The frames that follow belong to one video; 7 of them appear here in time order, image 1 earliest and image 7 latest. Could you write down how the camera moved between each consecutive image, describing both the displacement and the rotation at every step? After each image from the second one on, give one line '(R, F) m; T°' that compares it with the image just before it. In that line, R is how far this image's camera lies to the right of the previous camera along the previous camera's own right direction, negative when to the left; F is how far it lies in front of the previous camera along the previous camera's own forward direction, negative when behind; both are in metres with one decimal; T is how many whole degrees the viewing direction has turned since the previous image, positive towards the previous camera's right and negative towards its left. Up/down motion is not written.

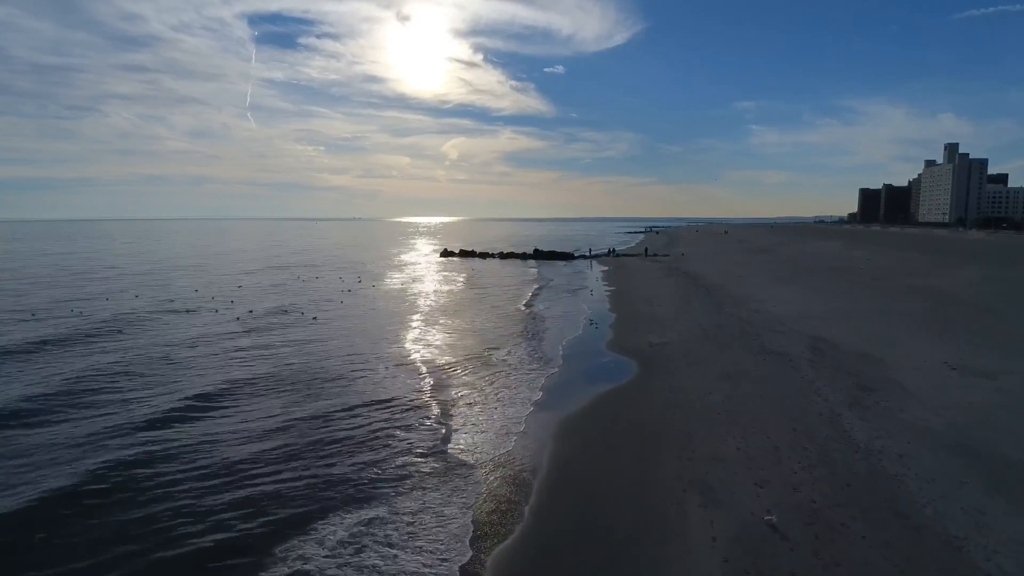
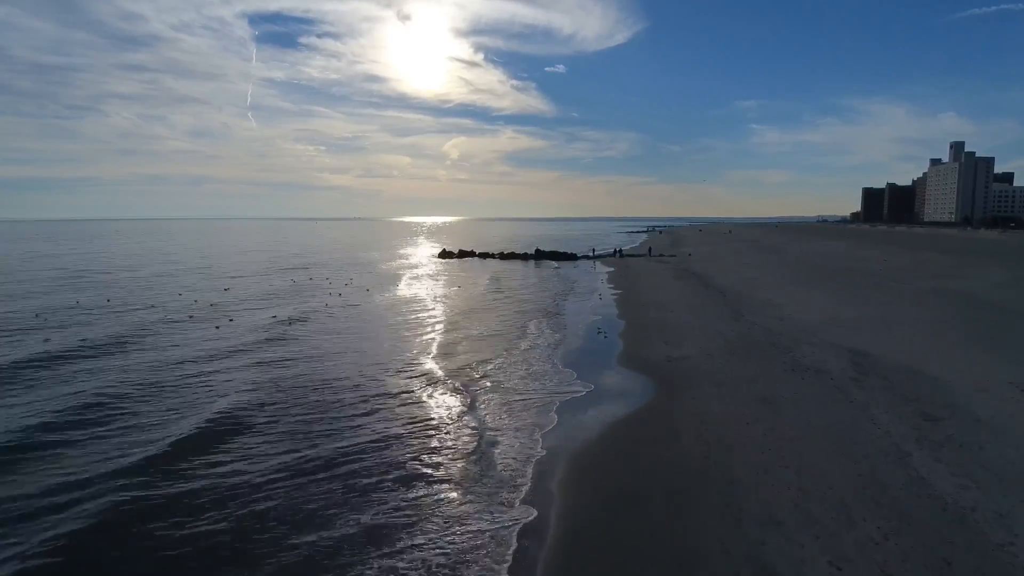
(0.0, +1.7) m; 0°
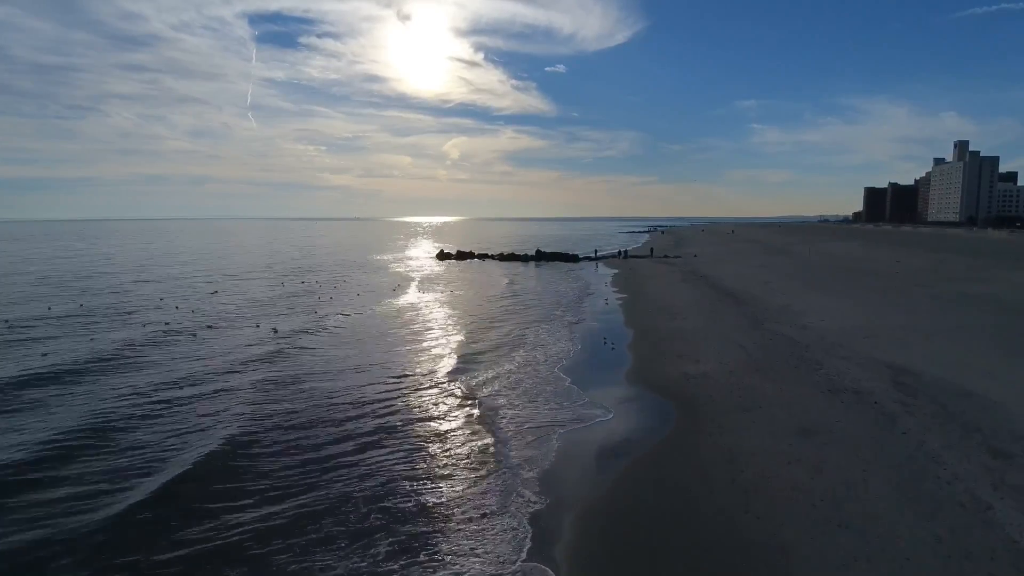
(0.0, +1.3) m; 0°
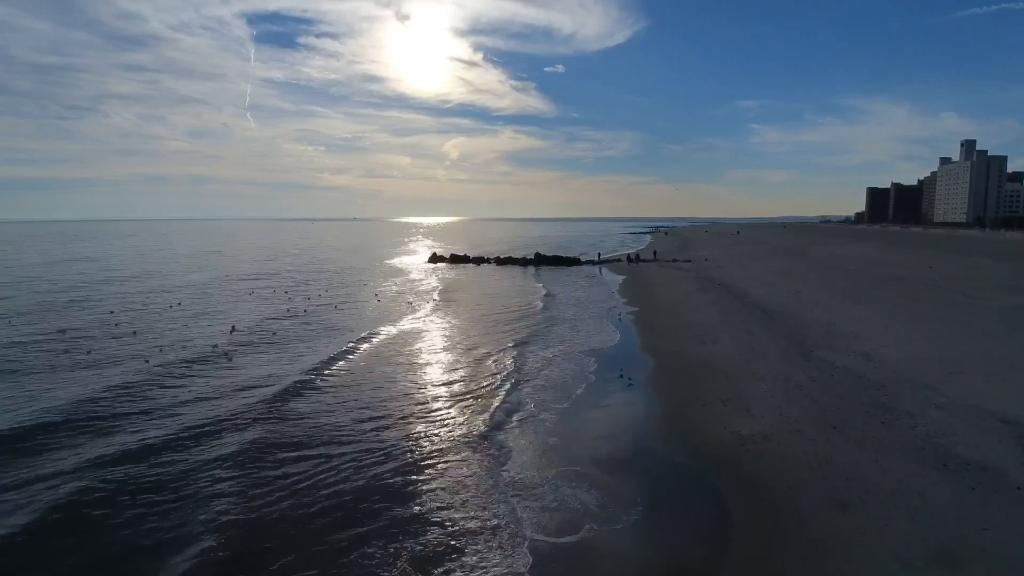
(+0.1, +2.8) m; 0°
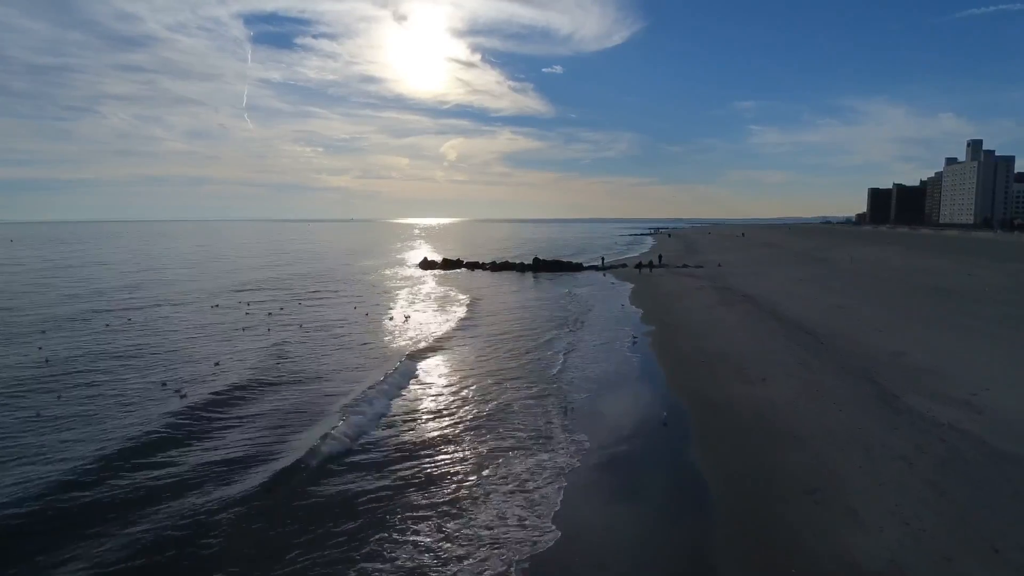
(+0.1, +3.3) m; 0°
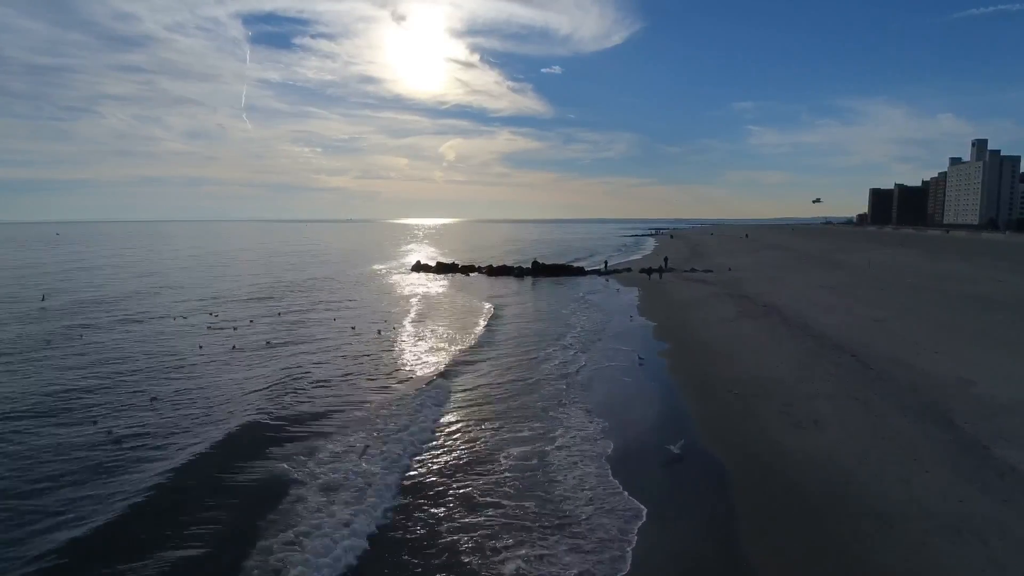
(+0.1, +2.2) m; 0°
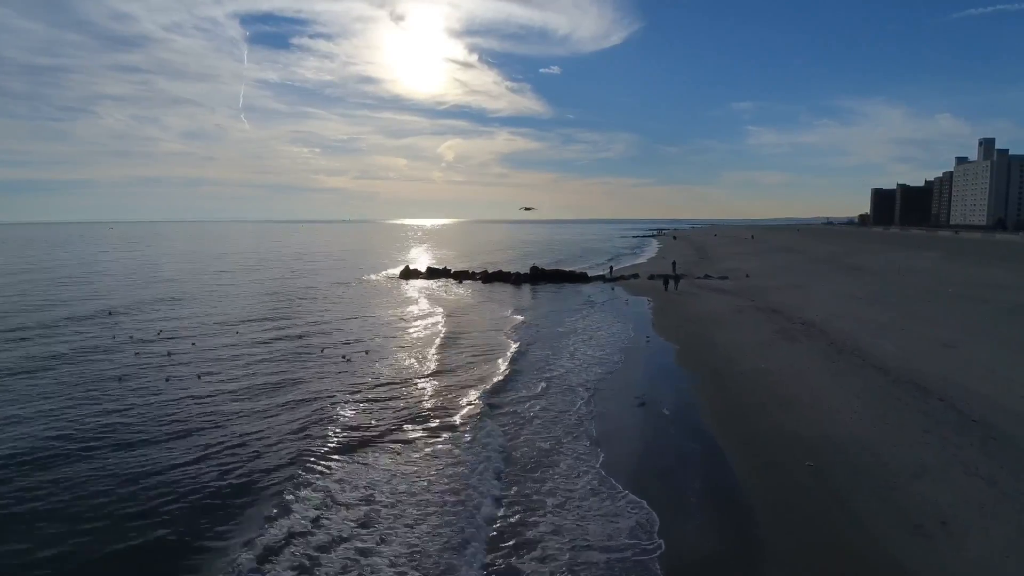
(+0.1, +3.0) m; 0°
